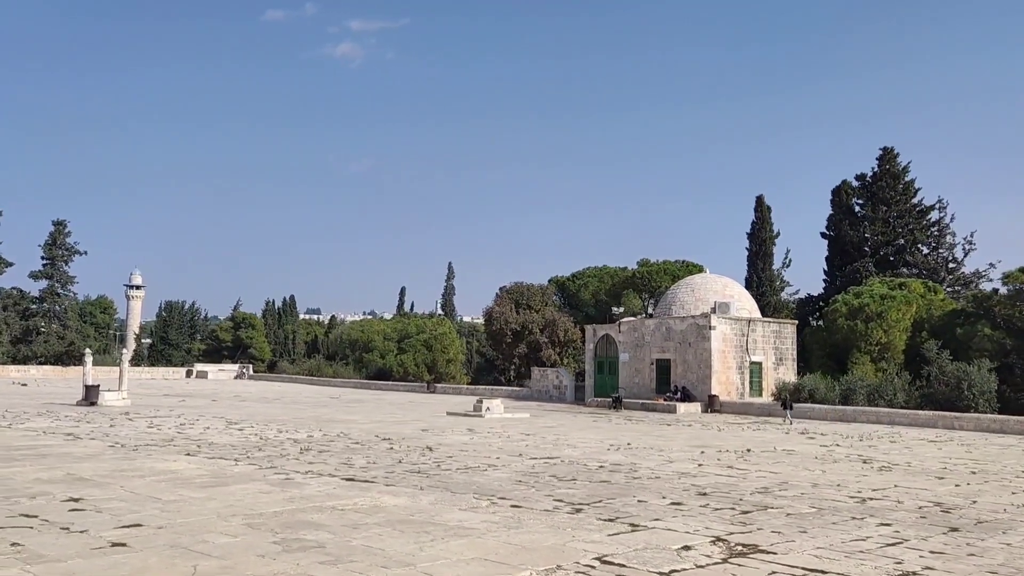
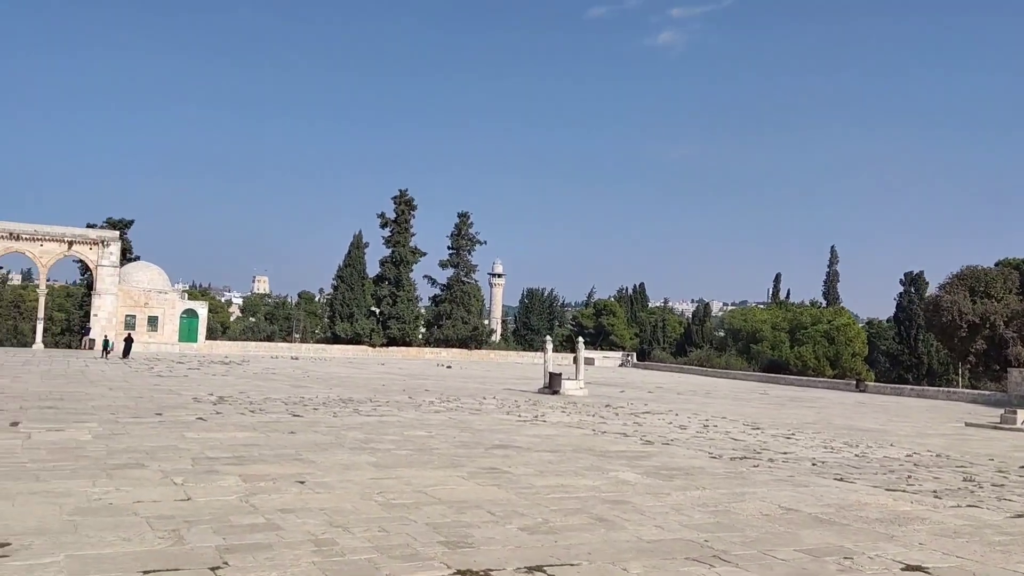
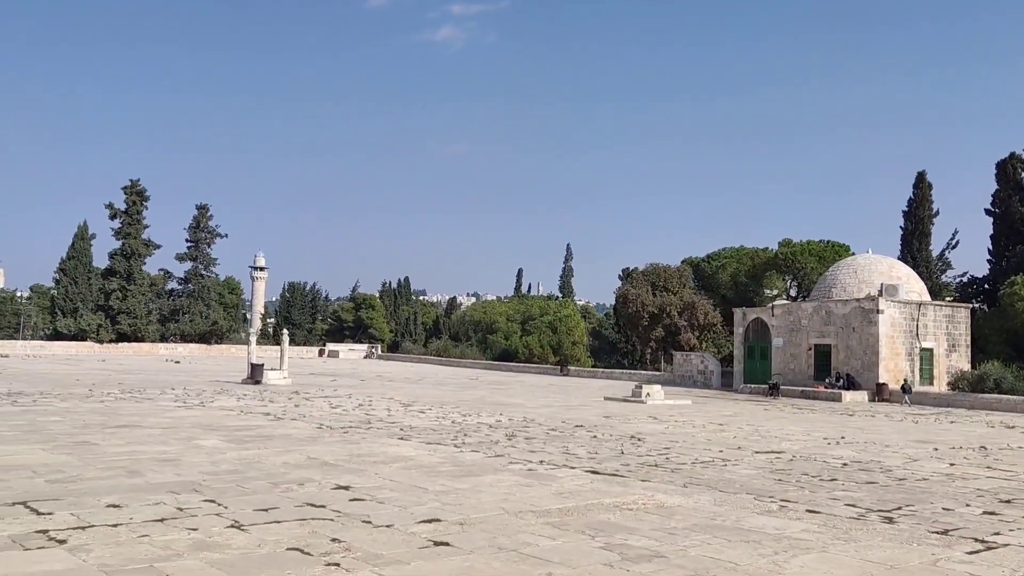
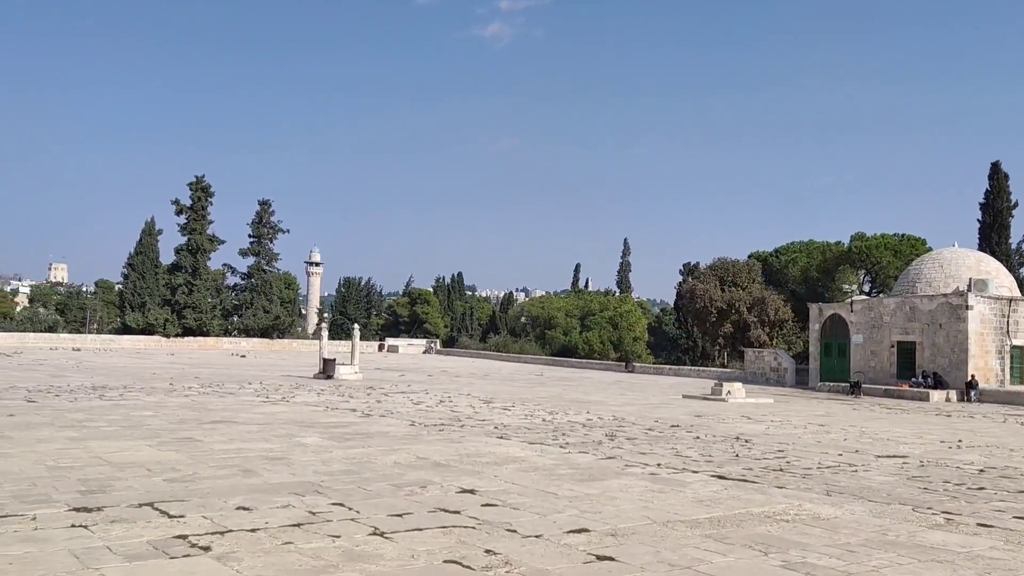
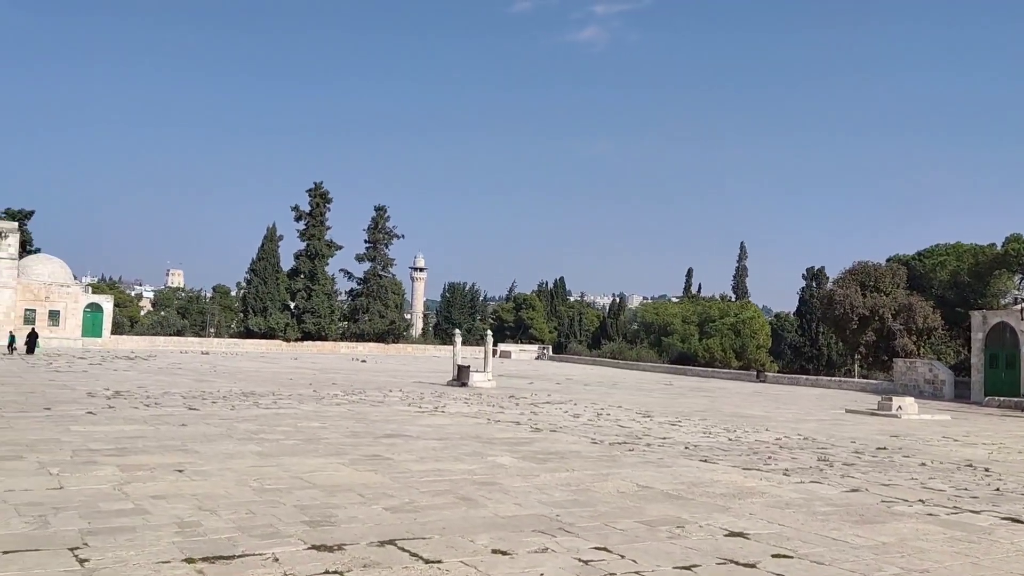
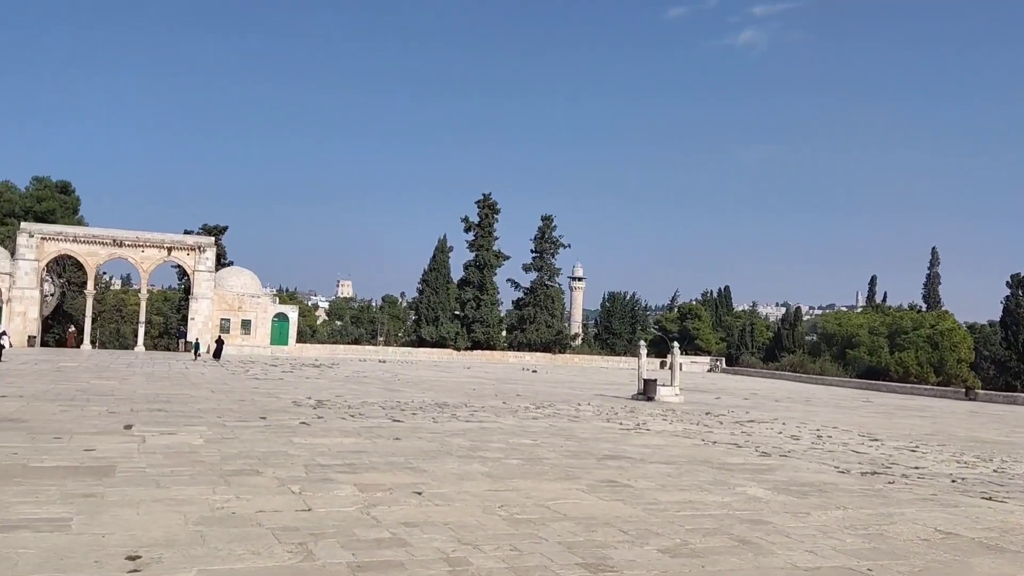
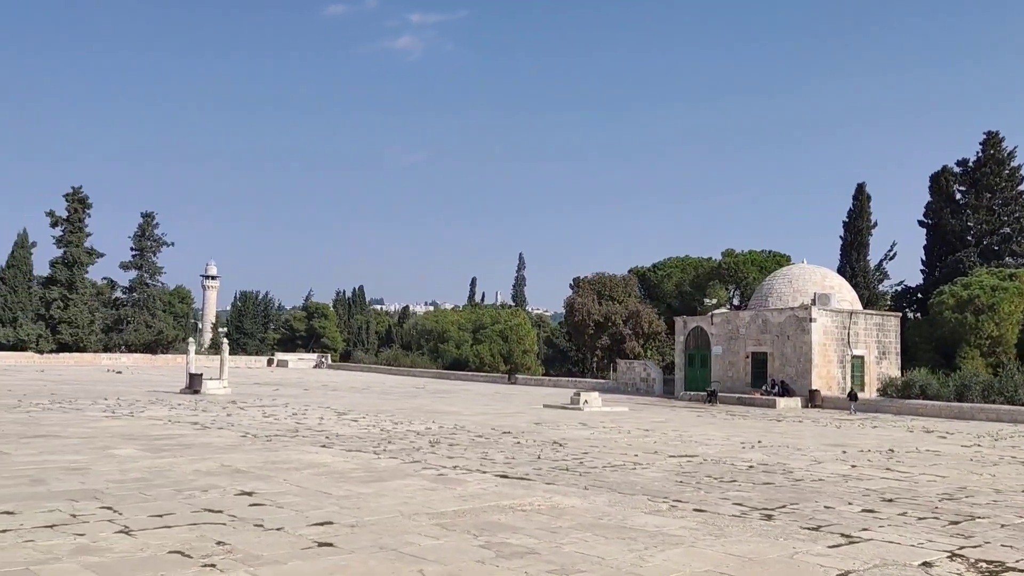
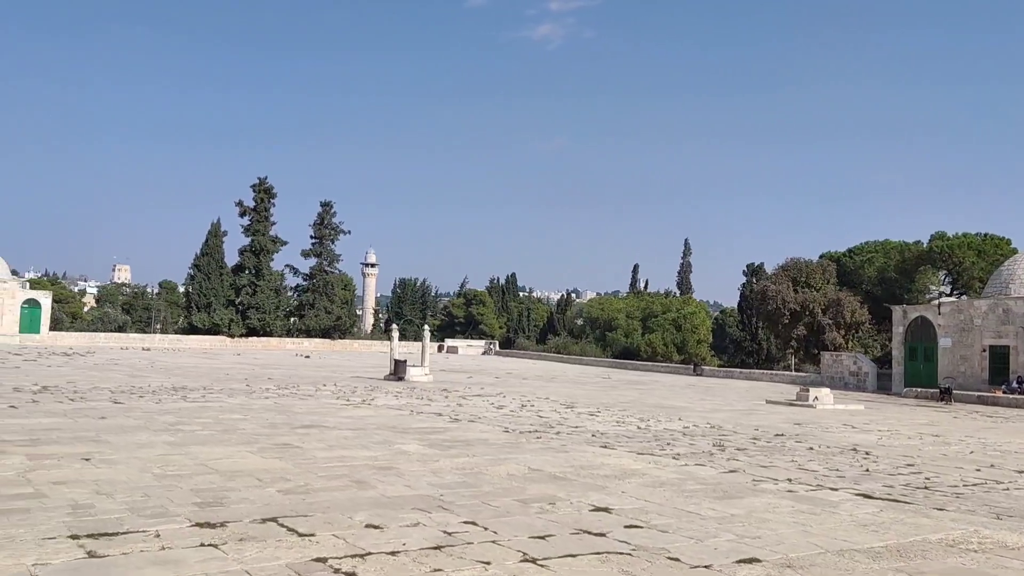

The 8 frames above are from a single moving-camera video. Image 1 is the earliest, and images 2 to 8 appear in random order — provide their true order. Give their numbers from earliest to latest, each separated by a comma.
7, 3, 4, 8, 5, 2, 6
